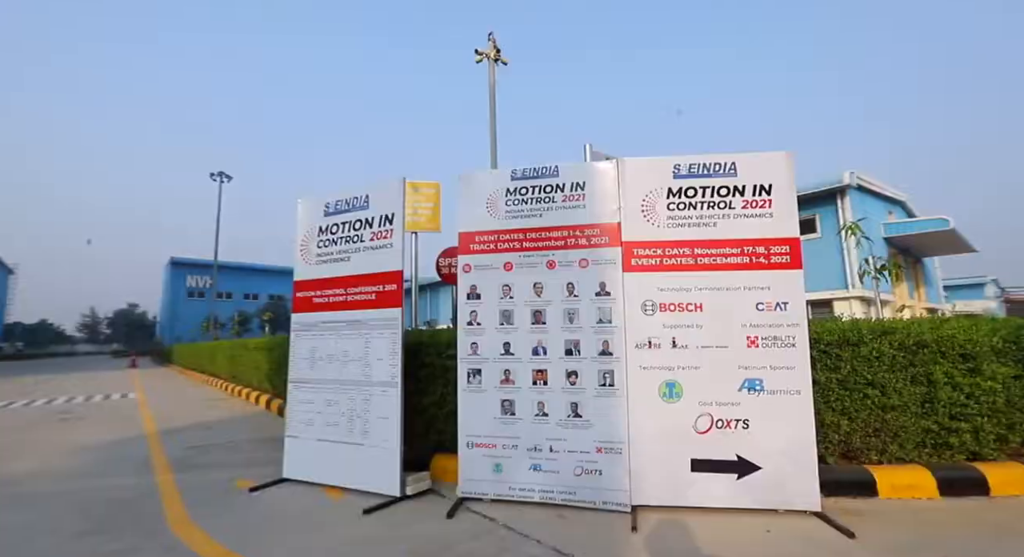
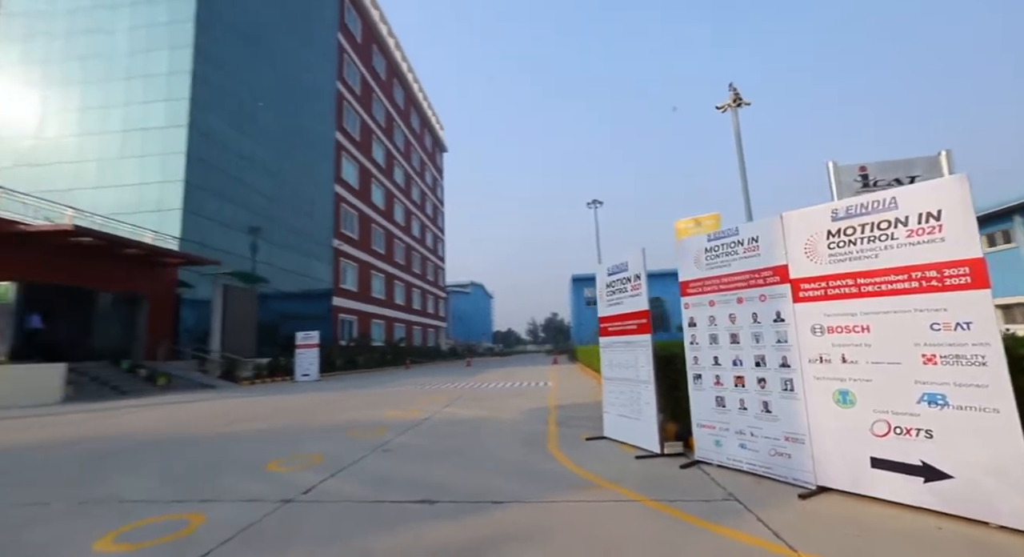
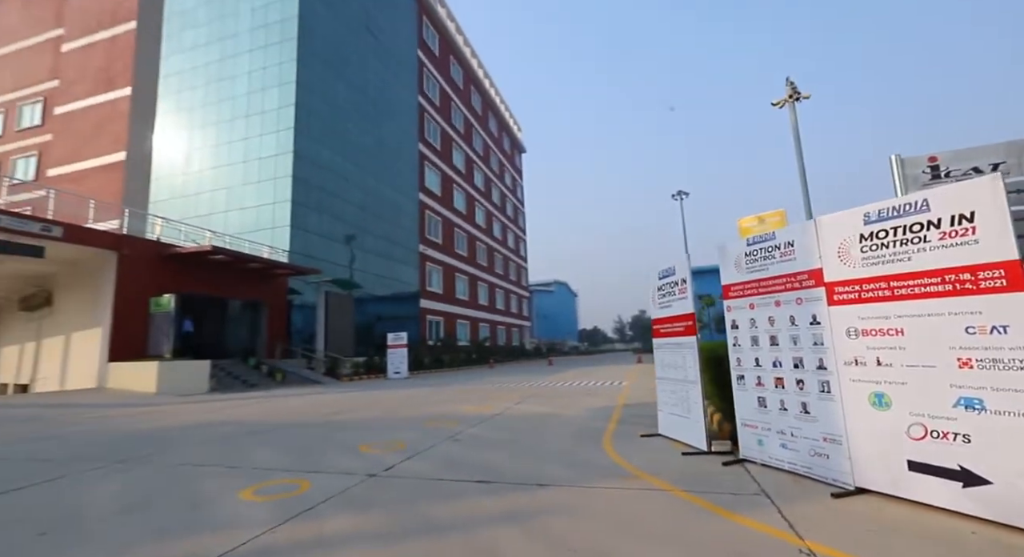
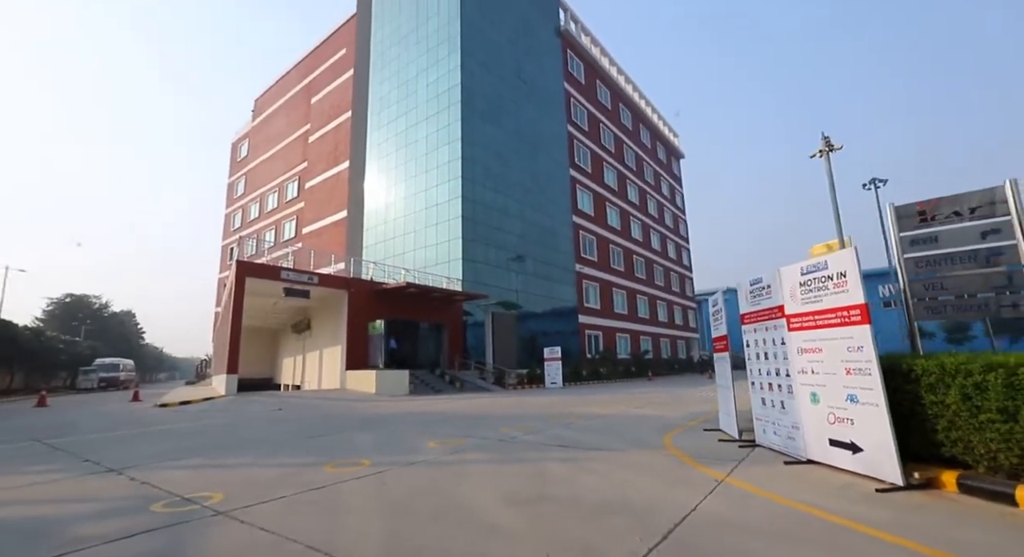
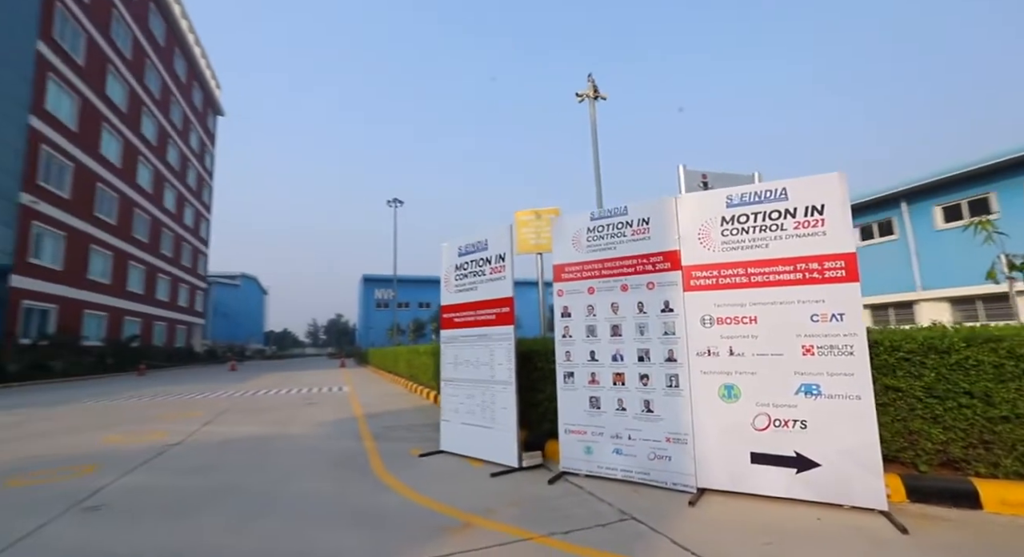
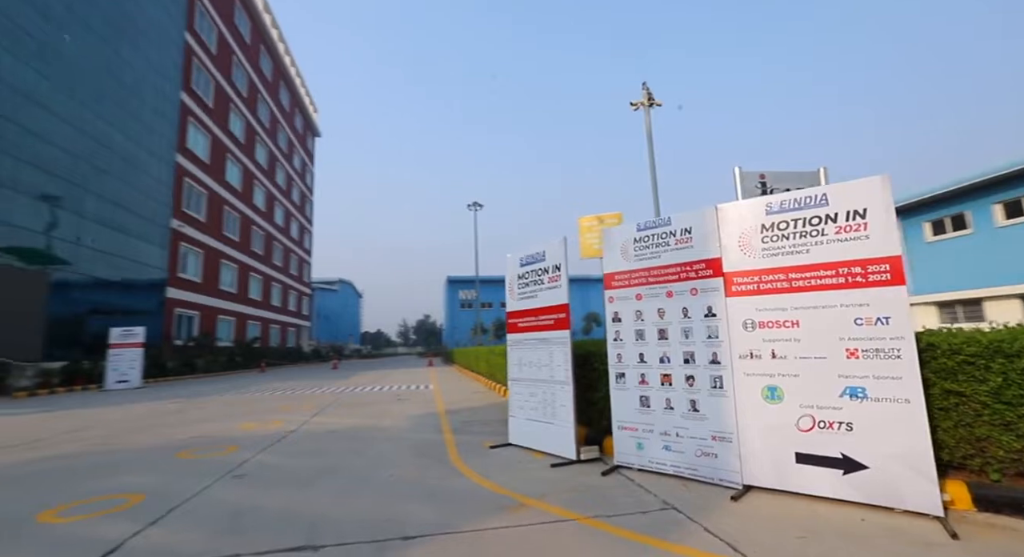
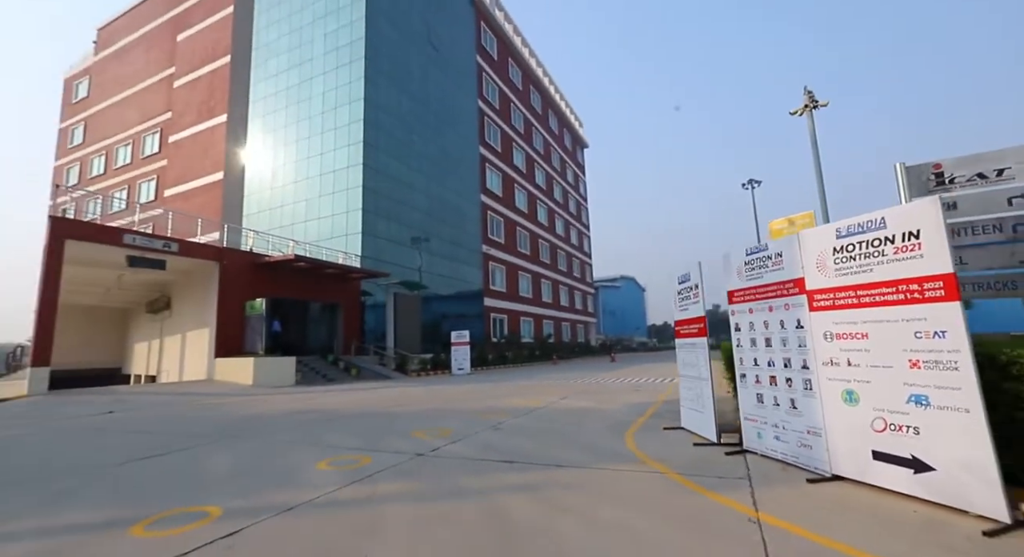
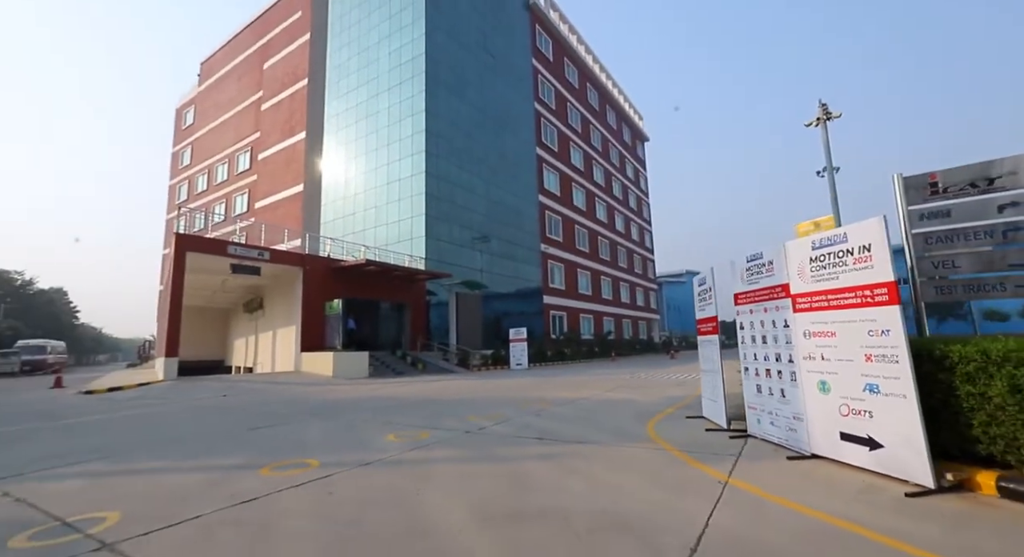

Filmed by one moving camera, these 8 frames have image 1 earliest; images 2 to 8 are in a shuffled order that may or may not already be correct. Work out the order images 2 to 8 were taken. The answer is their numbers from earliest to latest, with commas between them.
5, 6, 2, 3, 7, 8, 4
